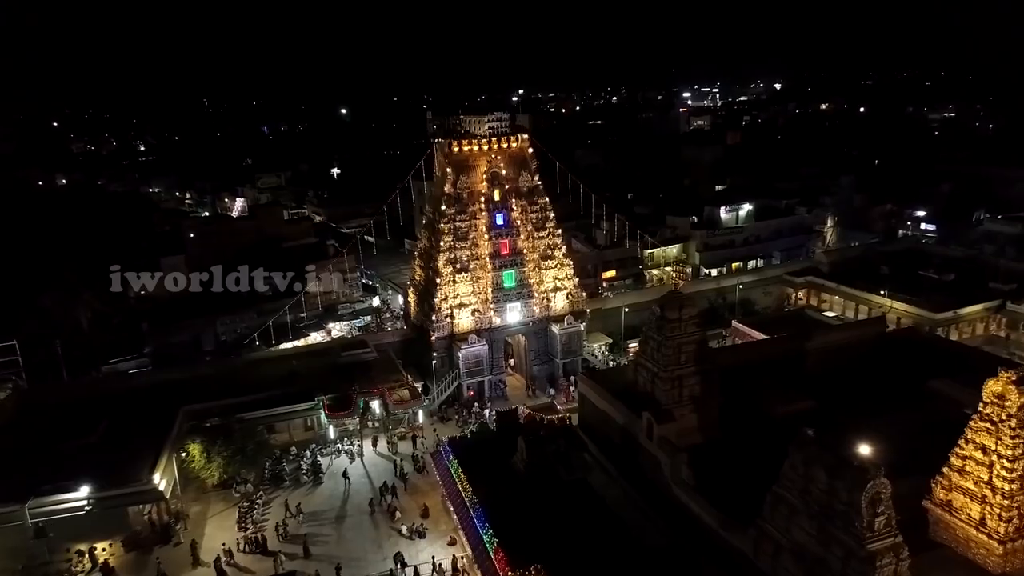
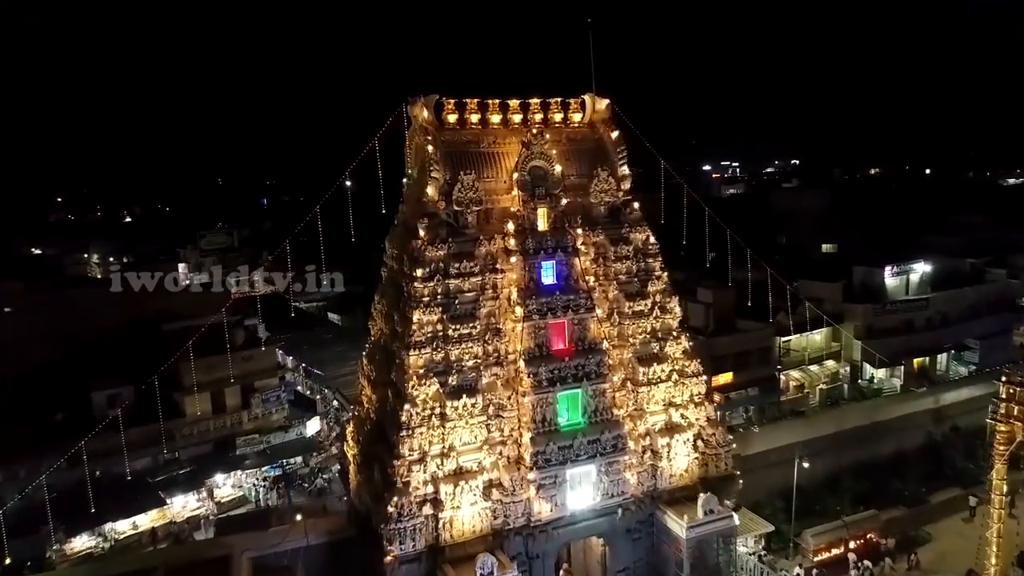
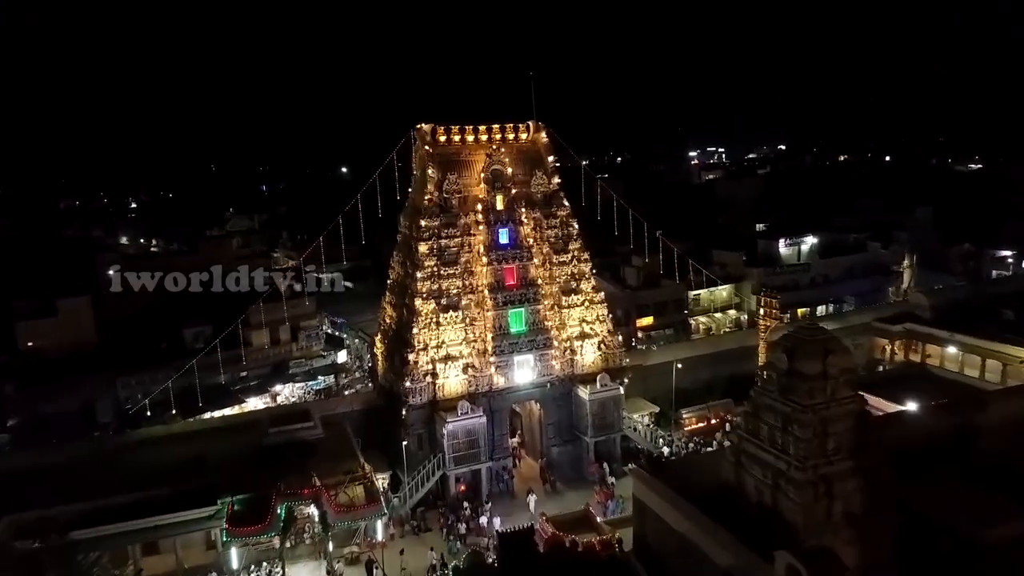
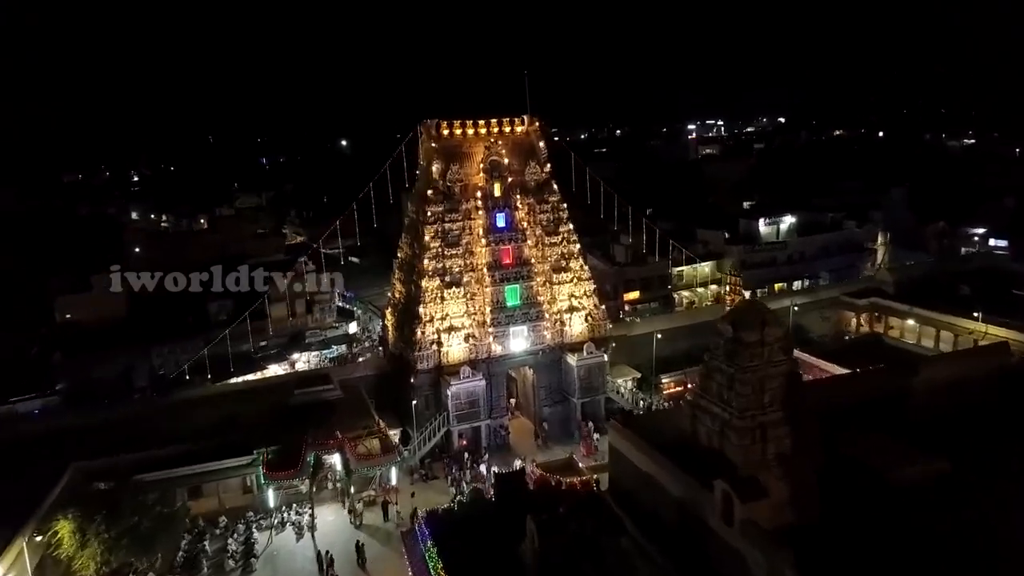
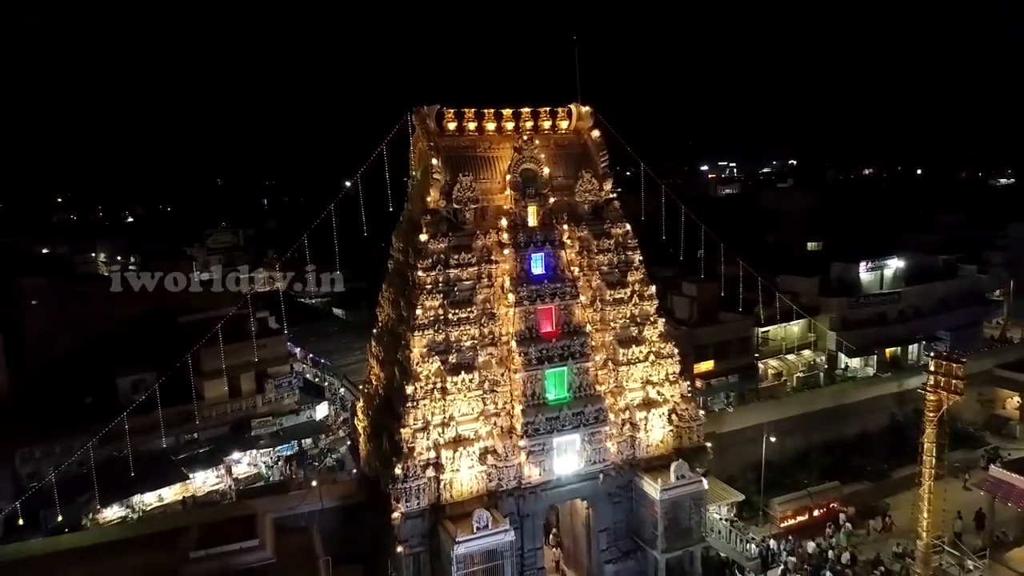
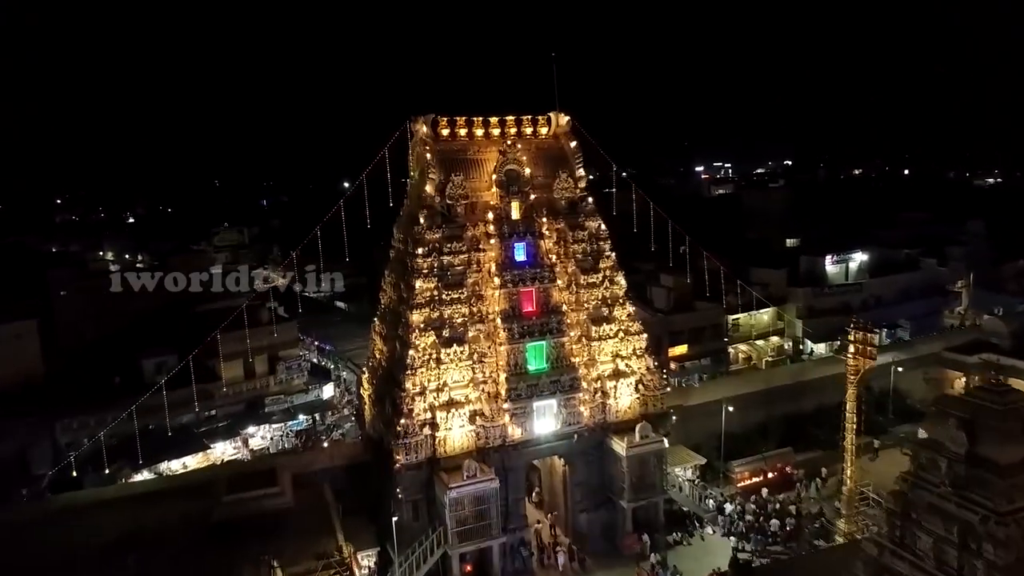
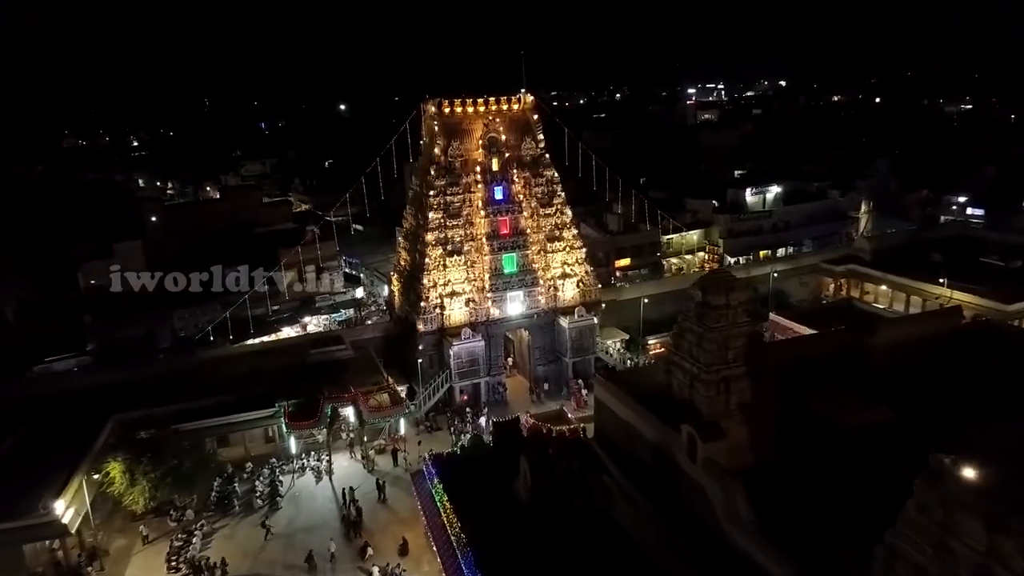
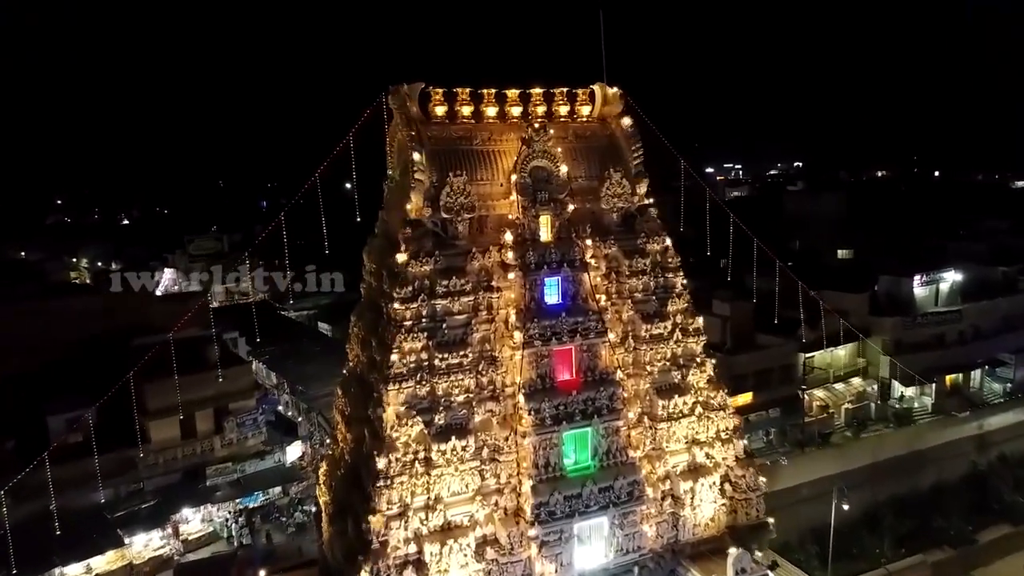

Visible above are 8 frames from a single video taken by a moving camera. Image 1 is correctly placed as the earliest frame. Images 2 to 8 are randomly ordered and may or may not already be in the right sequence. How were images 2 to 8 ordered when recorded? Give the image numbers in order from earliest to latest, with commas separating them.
7, 4, 3, 6, 5, 2, 8
